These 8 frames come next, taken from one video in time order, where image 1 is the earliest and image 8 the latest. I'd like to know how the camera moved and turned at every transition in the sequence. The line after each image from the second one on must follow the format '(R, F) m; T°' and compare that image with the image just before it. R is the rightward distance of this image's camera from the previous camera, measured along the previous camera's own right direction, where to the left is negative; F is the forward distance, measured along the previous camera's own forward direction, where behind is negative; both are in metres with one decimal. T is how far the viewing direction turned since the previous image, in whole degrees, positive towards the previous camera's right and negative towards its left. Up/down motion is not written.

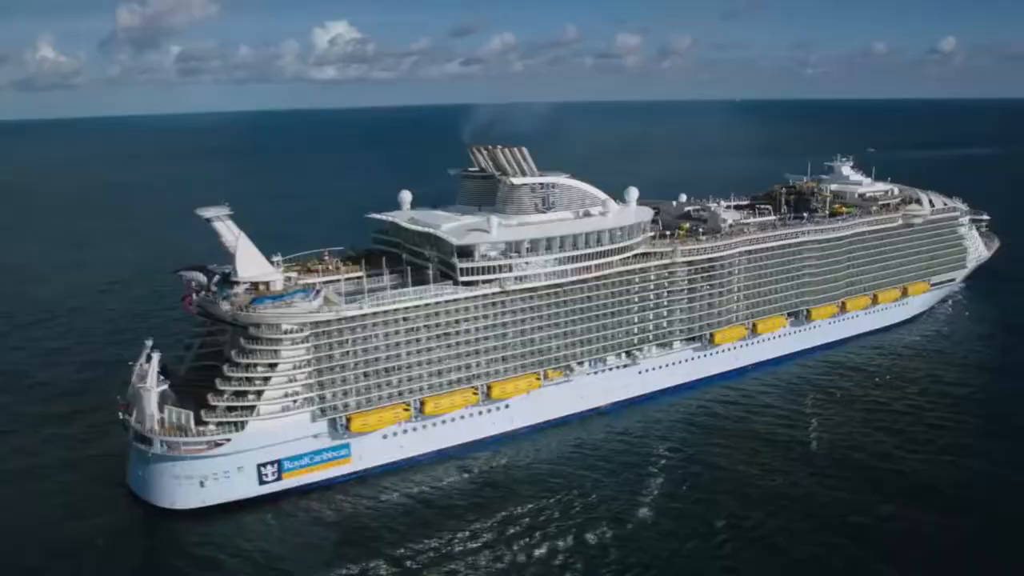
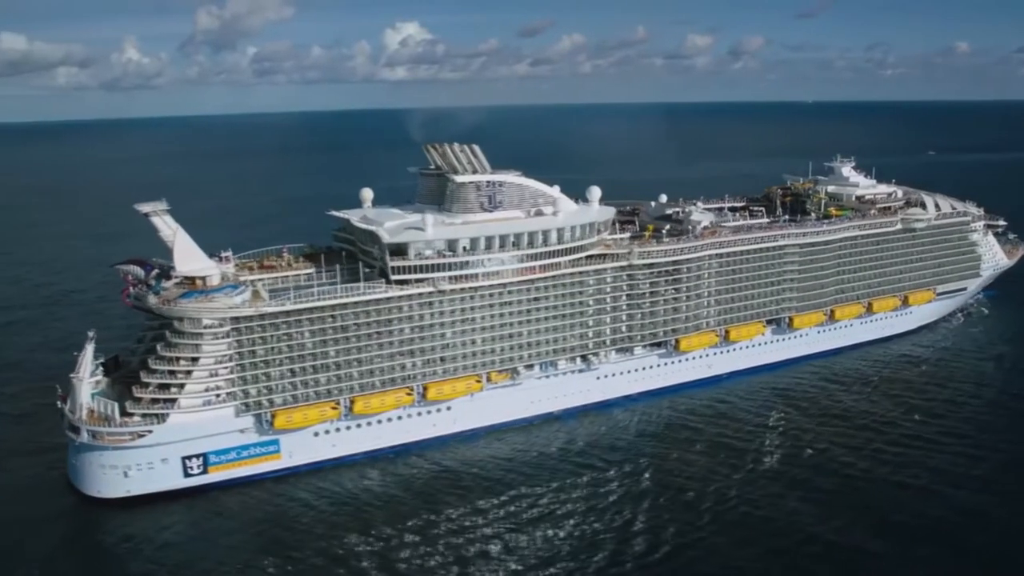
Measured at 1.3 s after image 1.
(+6.8, +1.4) m; -5°
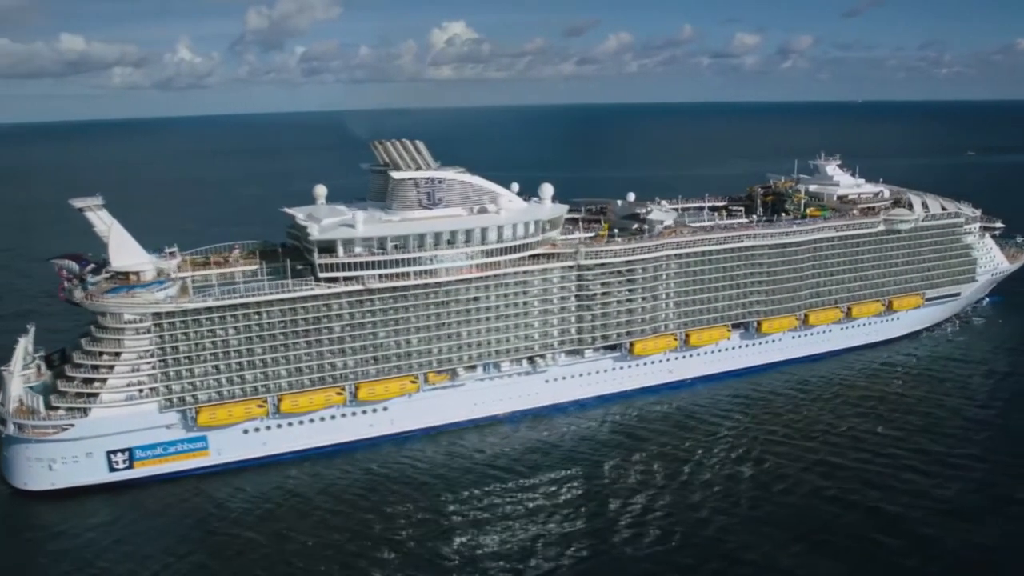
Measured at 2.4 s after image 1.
(+5.7, +1.3) m; -3°
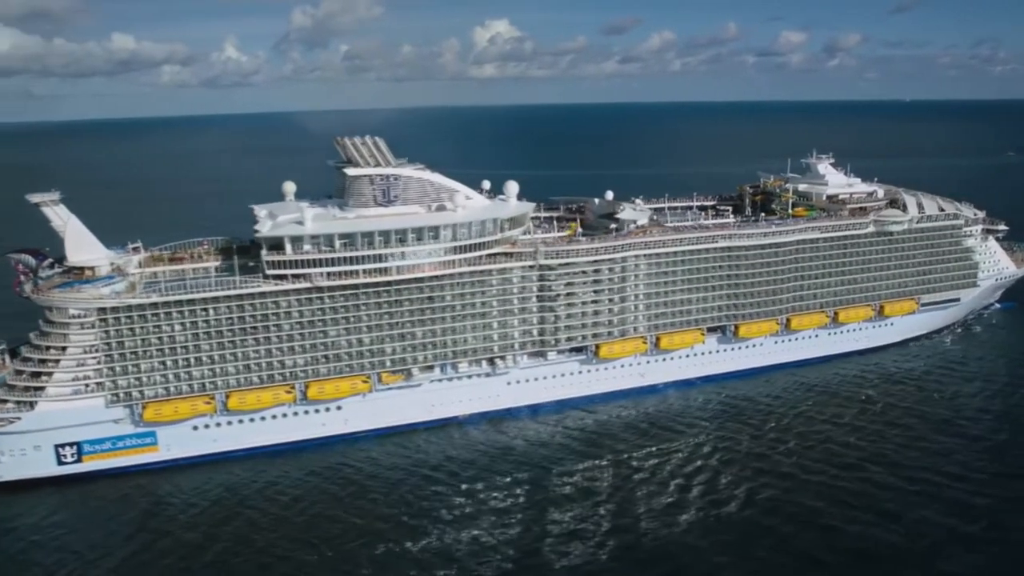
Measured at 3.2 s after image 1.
(+4.5, +1.1) m; -3°
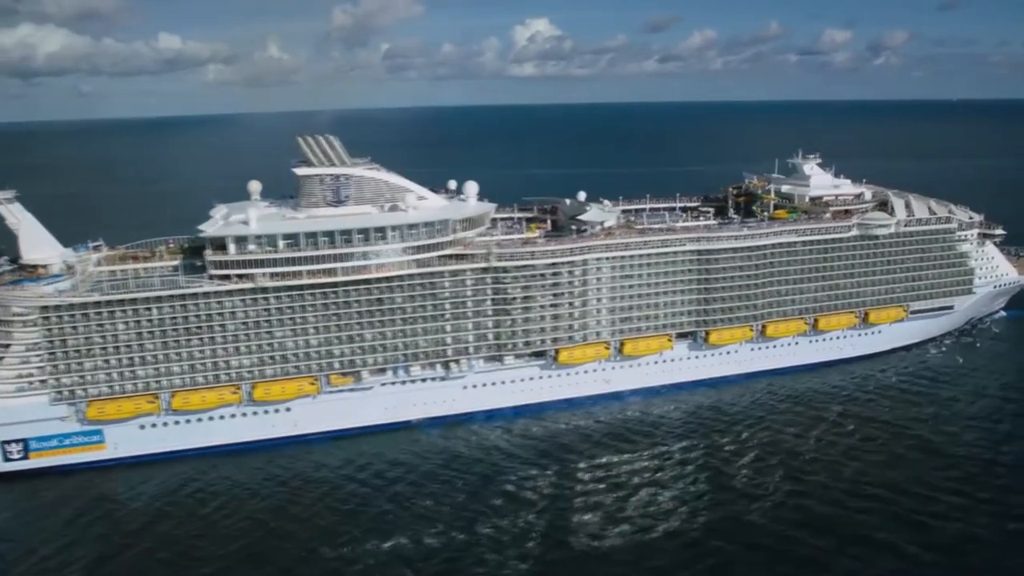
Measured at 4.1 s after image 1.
(+4.6, +1.1) m; -3°
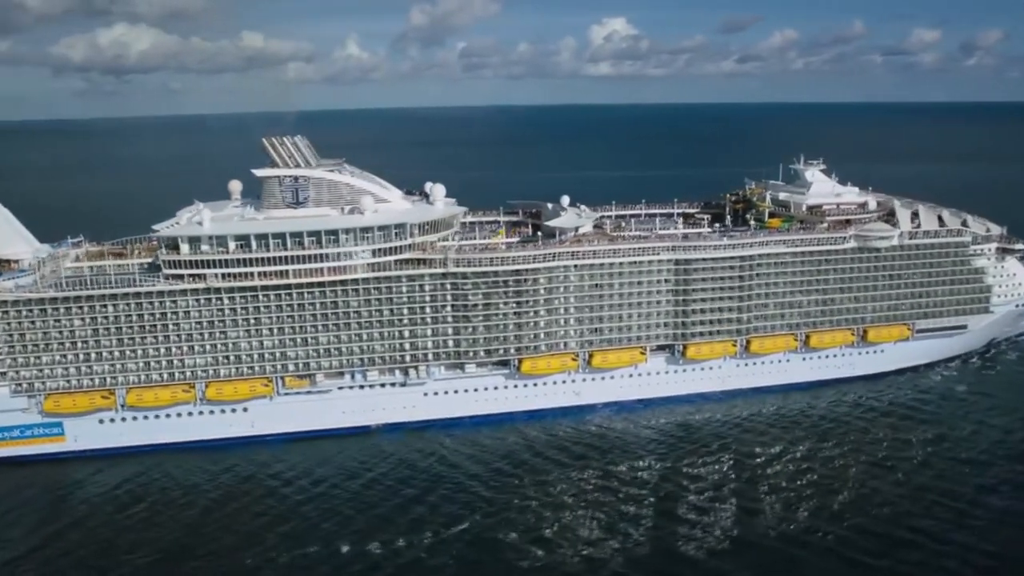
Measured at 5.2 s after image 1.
(+5.9, +1.4) m; -5°
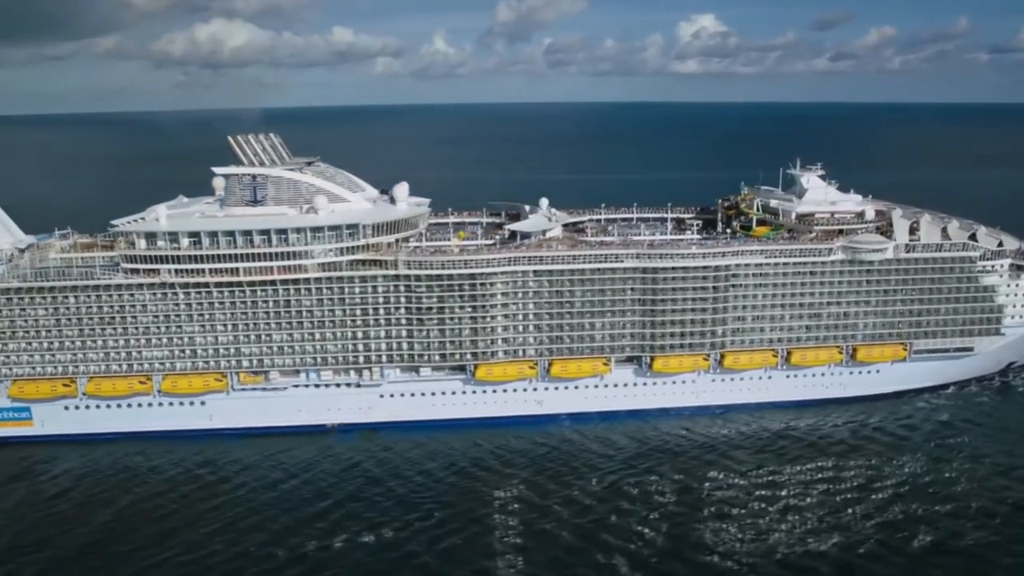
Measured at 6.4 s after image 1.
(+6.6, +1.2) m; -6°
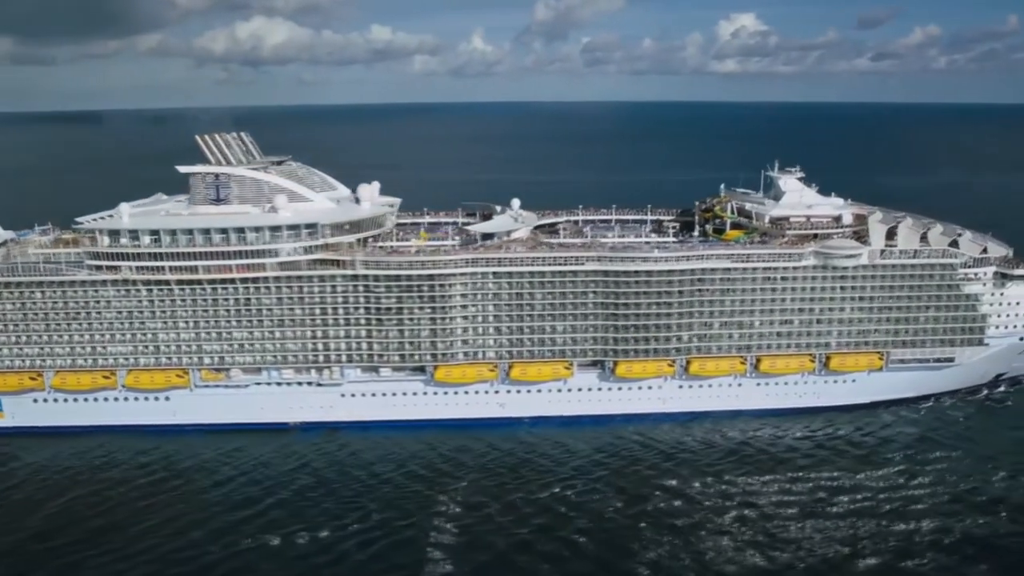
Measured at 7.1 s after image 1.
(+4.0, +0.4) m; -3°
